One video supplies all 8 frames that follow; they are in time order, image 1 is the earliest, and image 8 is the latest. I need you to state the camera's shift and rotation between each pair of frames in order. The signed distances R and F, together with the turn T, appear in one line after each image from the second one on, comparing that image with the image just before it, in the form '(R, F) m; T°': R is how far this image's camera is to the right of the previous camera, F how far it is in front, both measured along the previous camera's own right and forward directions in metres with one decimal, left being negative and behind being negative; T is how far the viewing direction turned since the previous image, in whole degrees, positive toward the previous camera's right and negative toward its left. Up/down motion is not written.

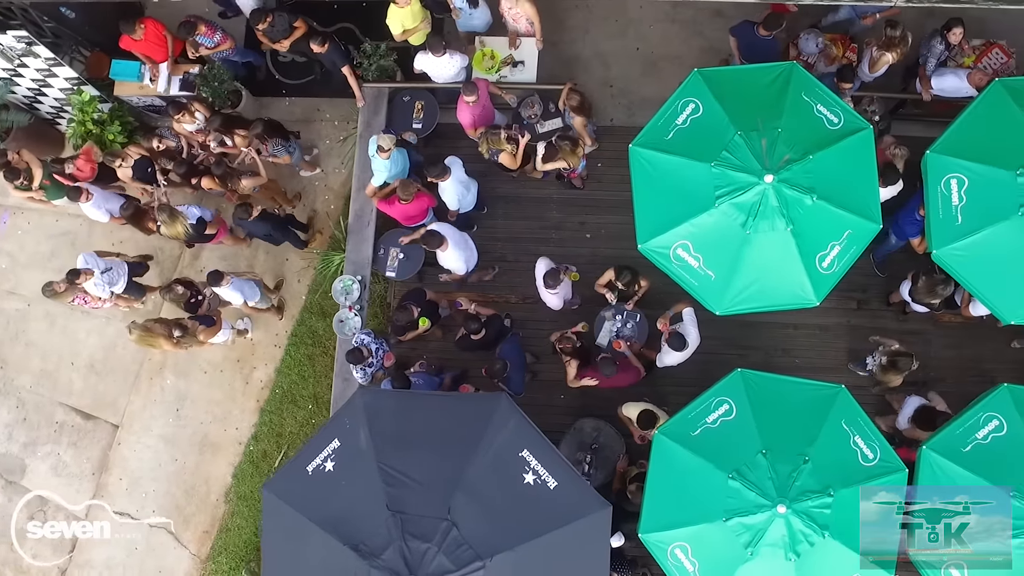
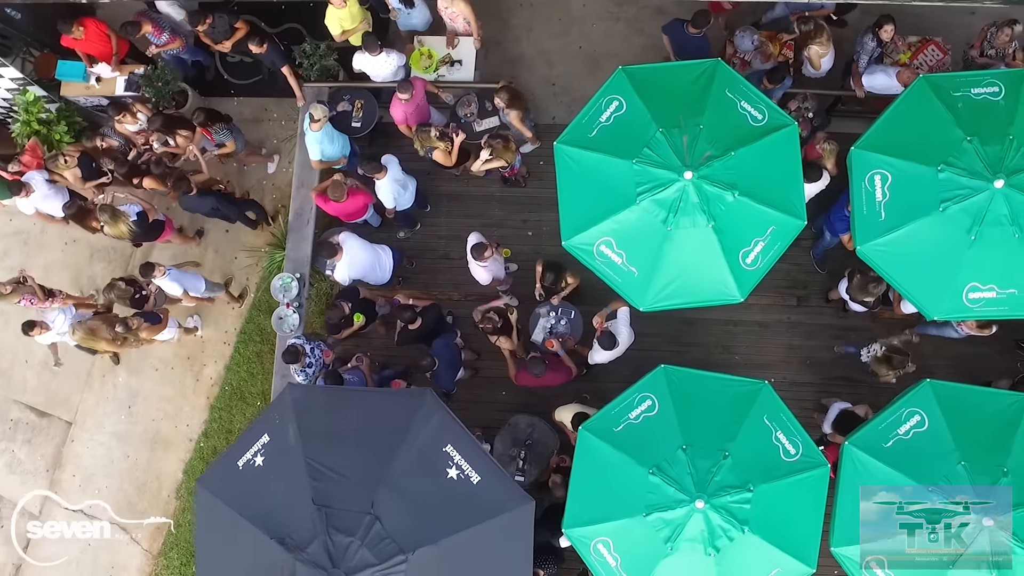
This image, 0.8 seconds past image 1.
(+0.5, 0.0) m; -1°
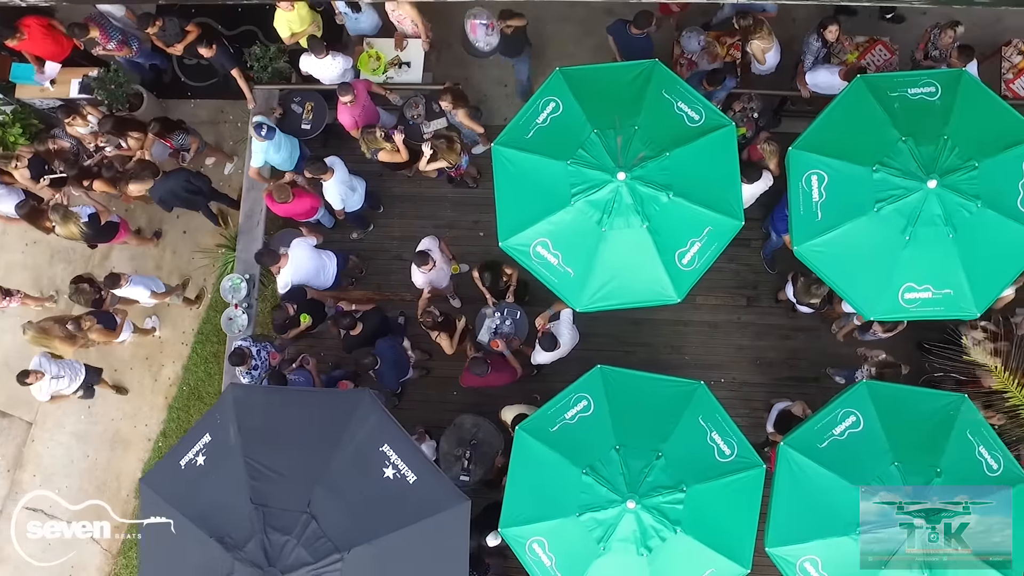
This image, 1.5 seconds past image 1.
(+0.4, 0.0) m; -1°
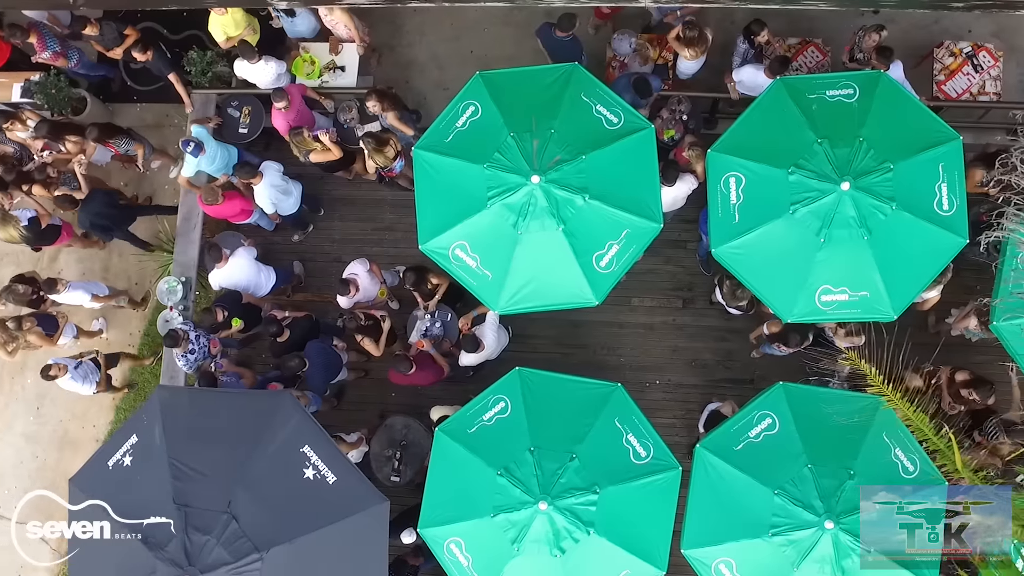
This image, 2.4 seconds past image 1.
(+0.5, 0.0) m; -1°
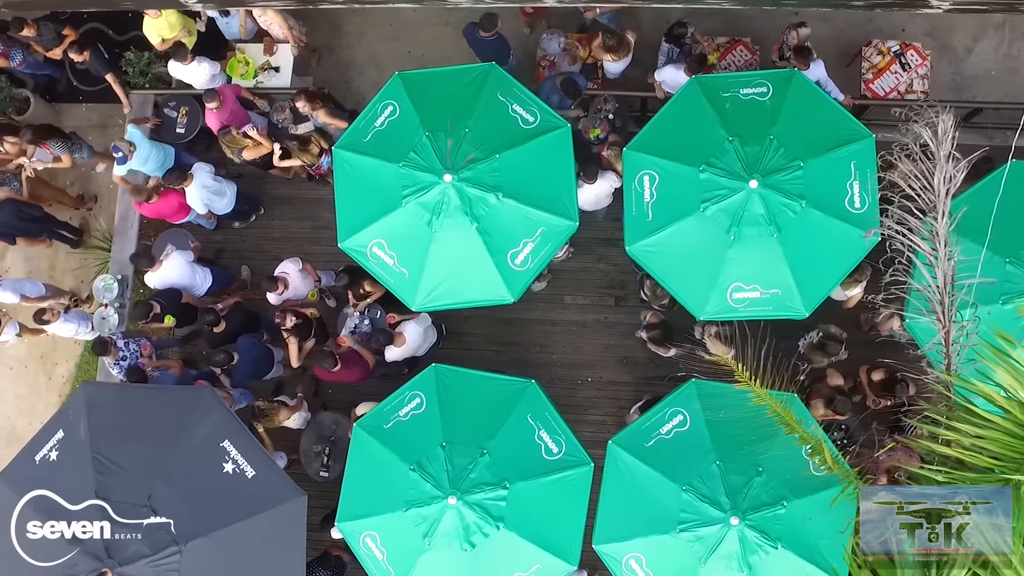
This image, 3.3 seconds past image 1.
(+0.6, 0.0) m; -1°
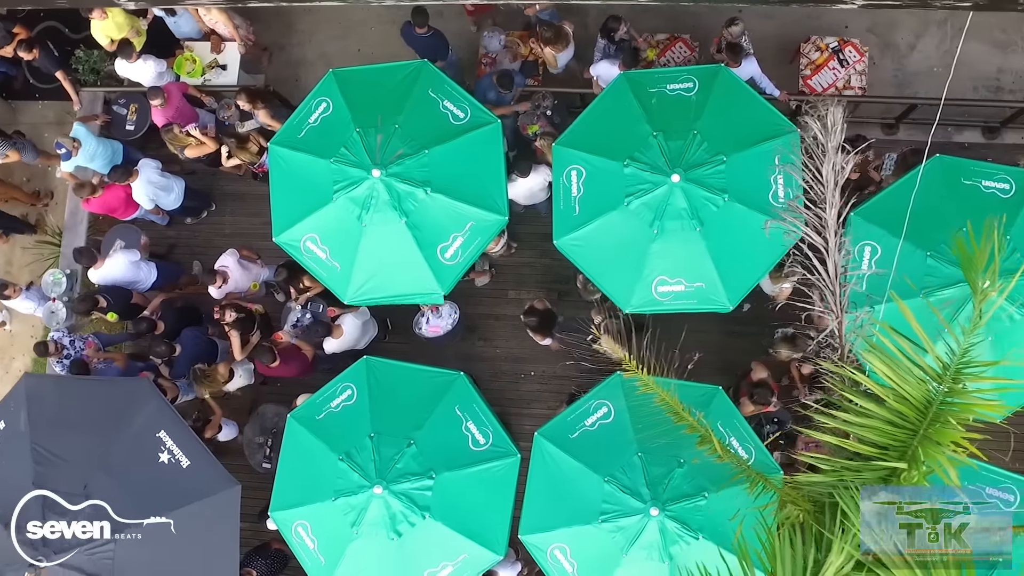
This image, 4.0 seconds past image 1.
(+0.5, -0.1) m; -1°
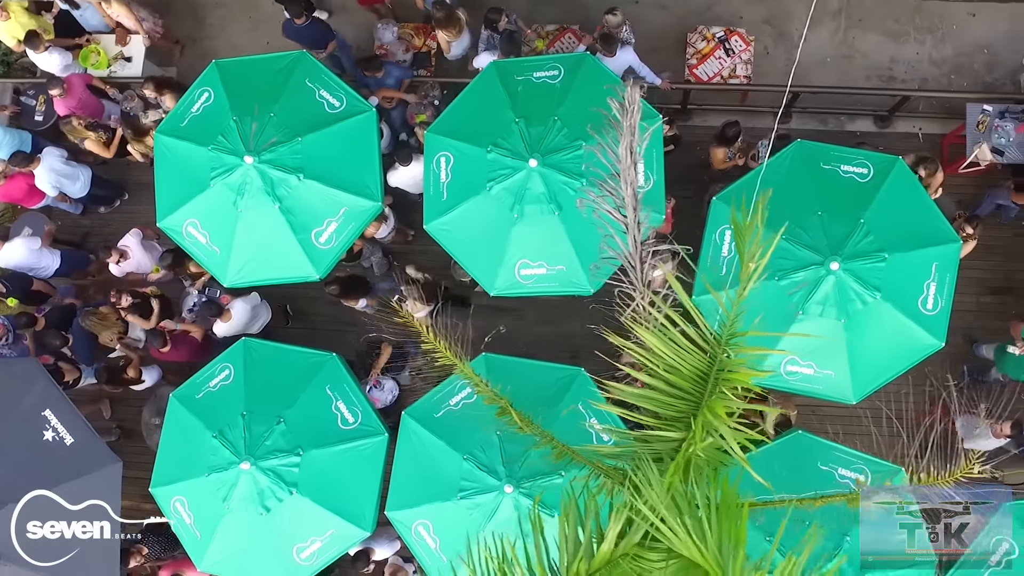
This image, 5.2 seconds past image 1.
(+0.9, -0.1) m; -1°
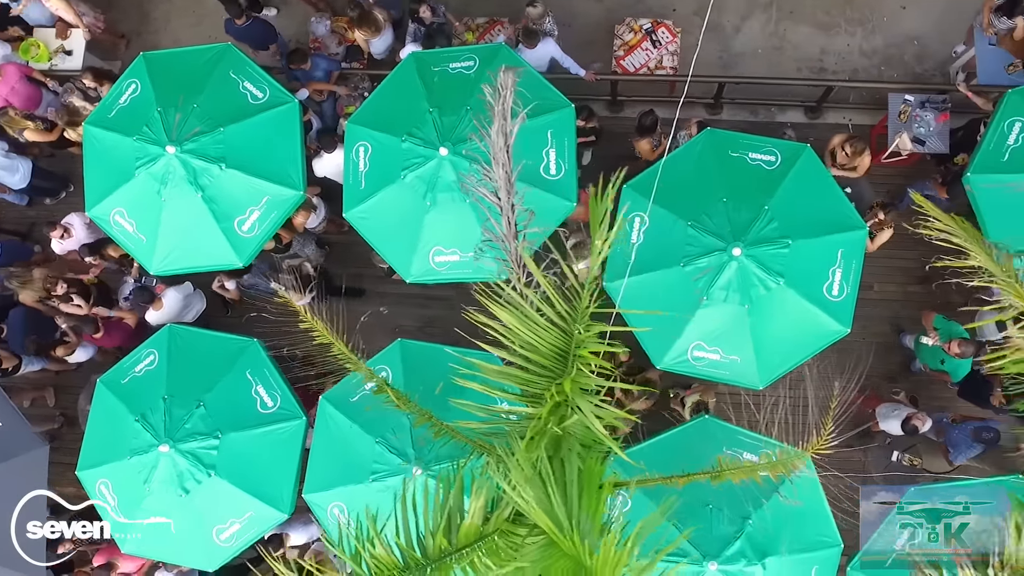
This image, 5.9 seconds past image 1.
(+0.6, -0.1) m; -1°
